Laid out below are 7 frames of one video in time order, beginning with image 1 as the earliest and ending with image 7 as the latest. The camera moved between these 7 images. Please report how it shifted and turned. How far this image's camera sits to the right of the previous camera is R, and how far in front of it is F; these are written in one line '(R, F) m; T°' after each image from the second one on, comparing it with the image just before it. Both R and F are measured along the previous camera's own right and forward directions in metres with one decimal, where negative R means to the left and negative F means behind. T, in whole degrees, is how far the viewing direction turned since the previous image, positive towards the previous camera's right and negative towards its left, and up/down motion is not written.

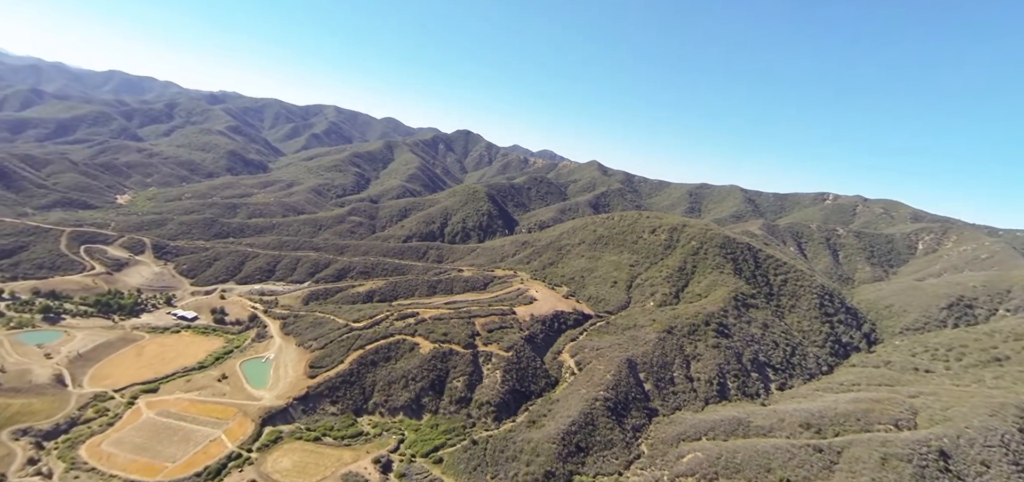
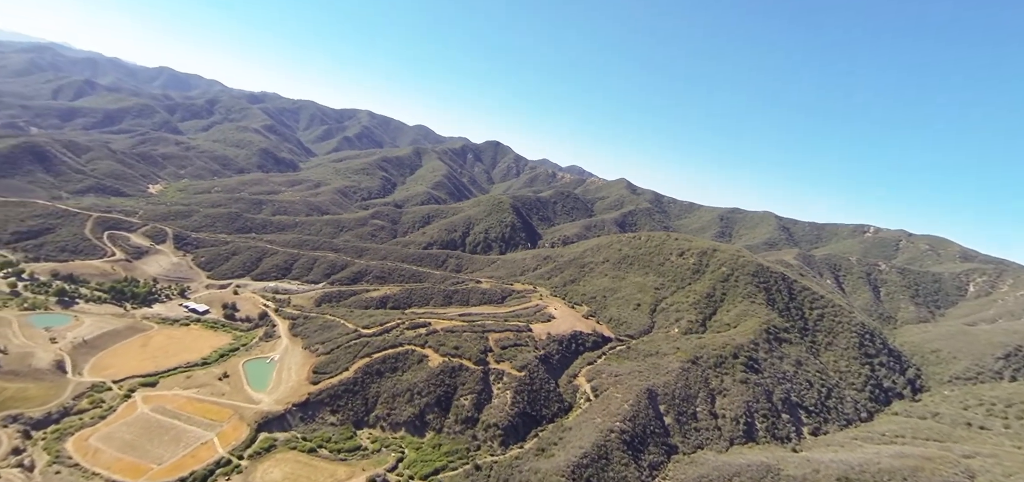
(+0.6, +5.0) m; -3°
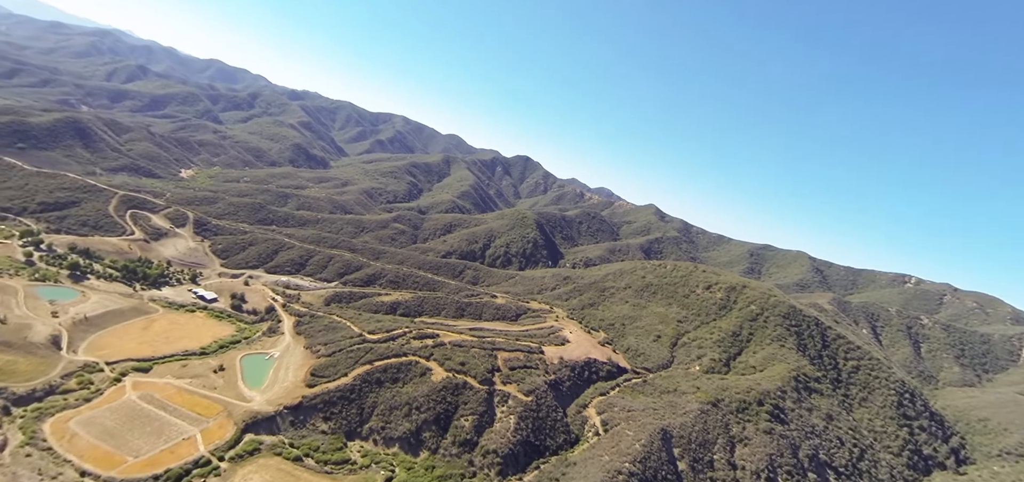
(+0.6, +5.1) m; -3°
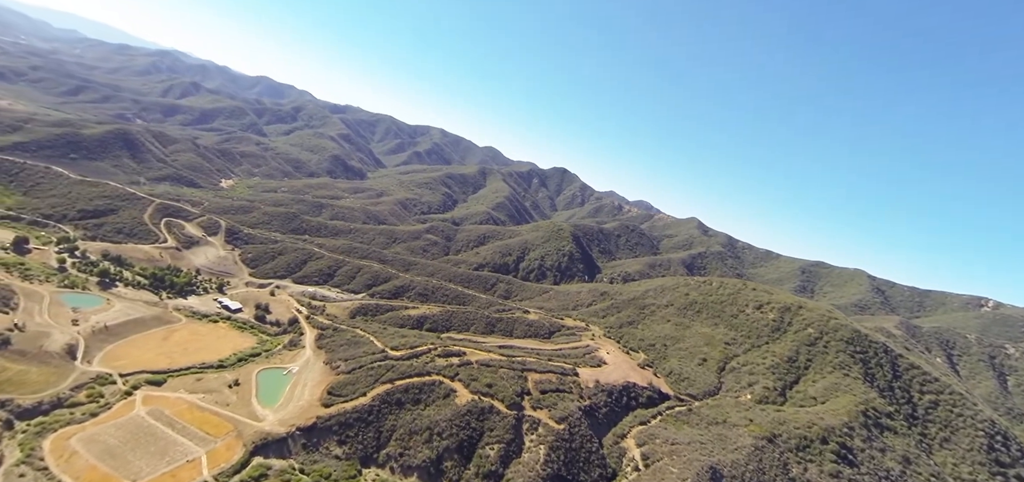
(+0.6, +7.2) m; -4°
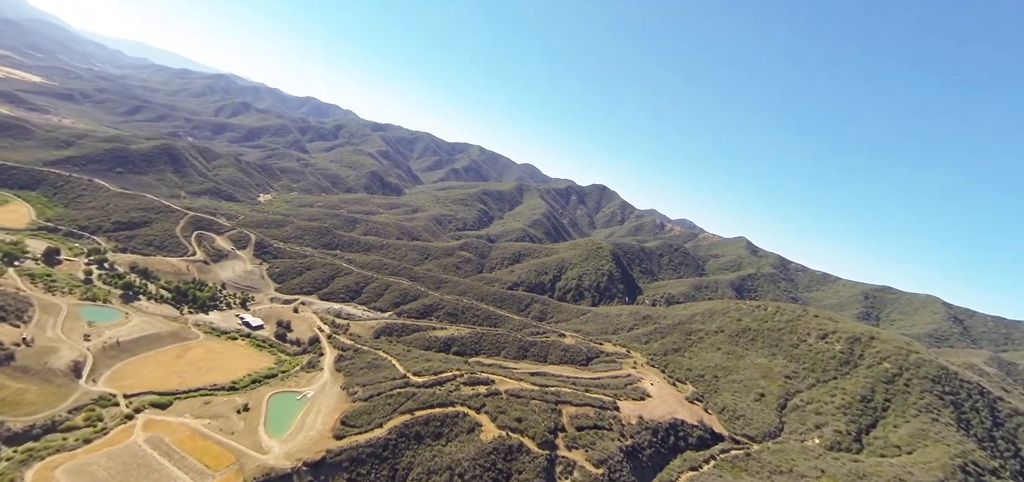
(+0.5, +8.8) m; -4°
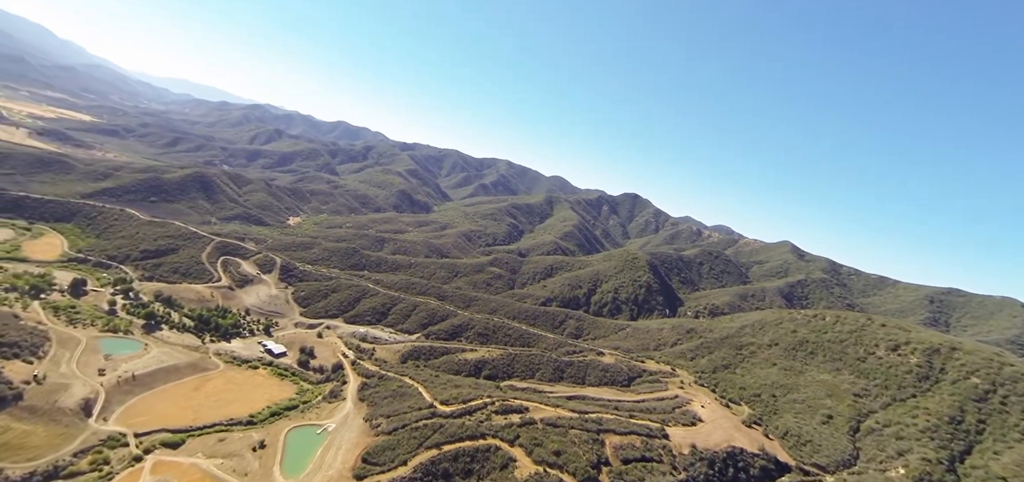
(+0.3, +7.3) m; -3°
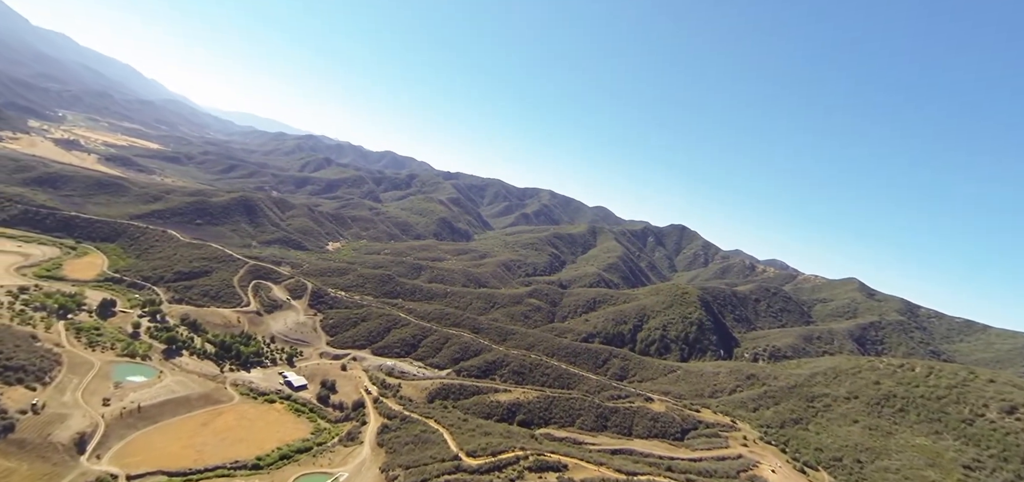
(+0.1, +9.6) m; -4°
